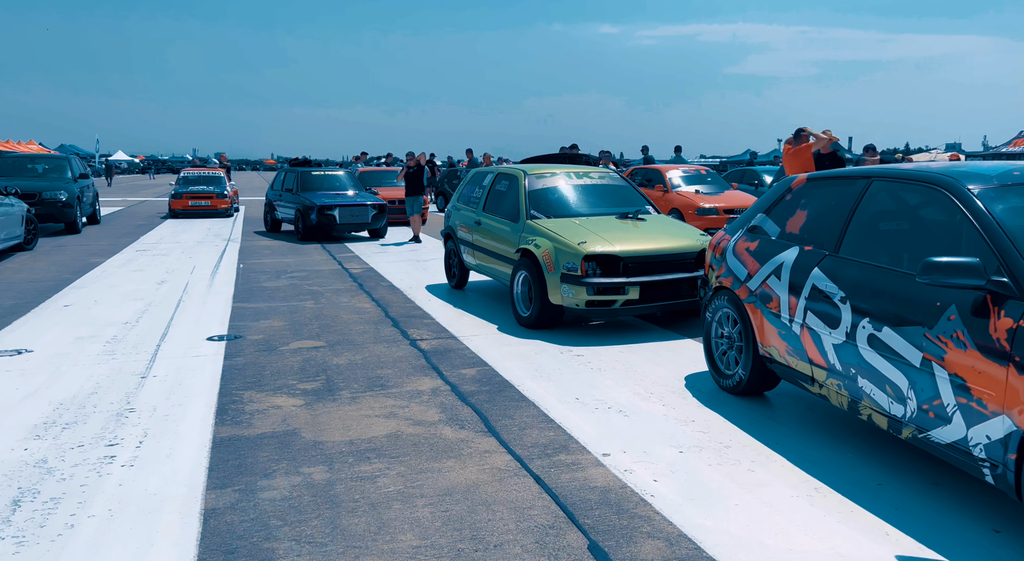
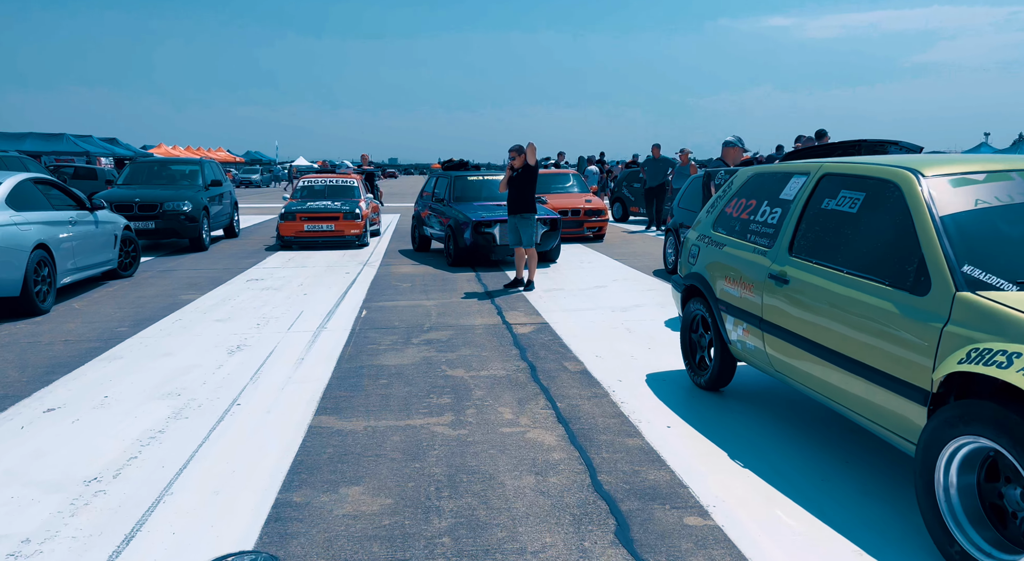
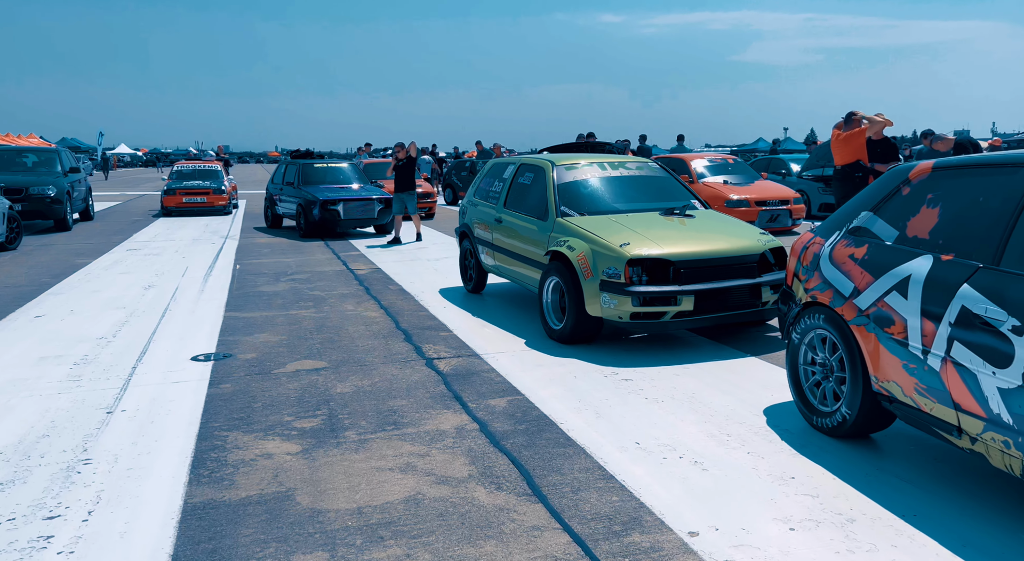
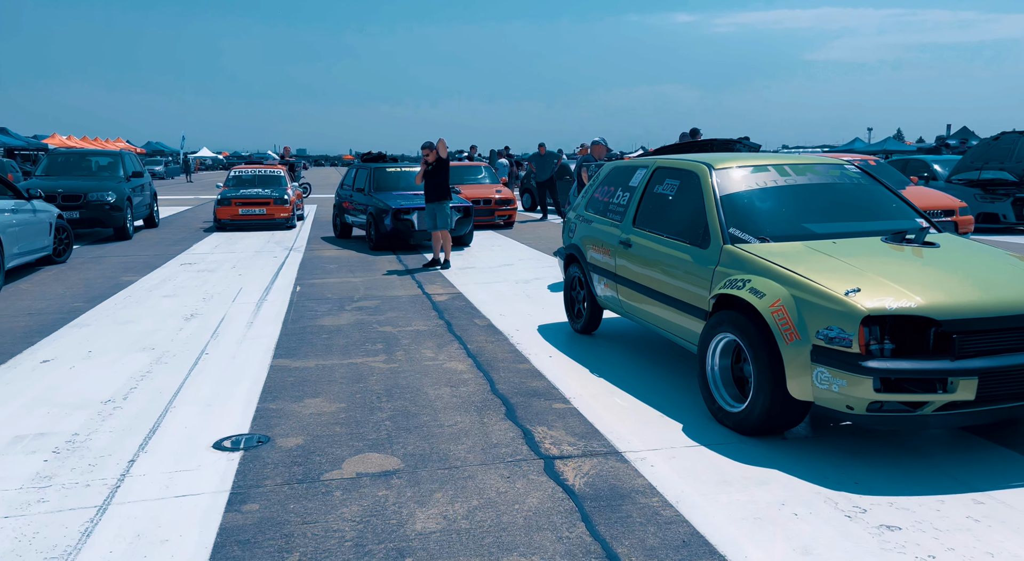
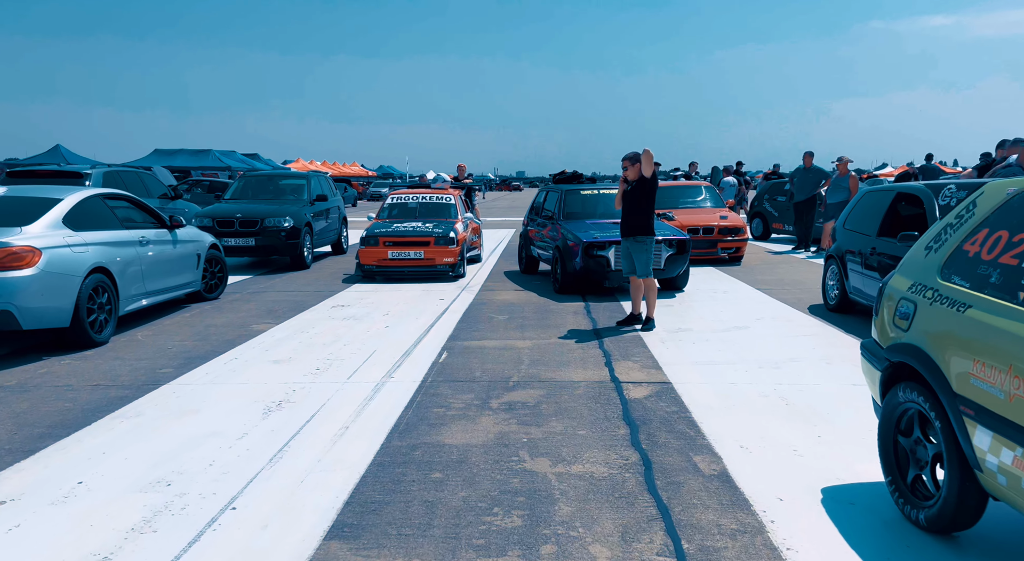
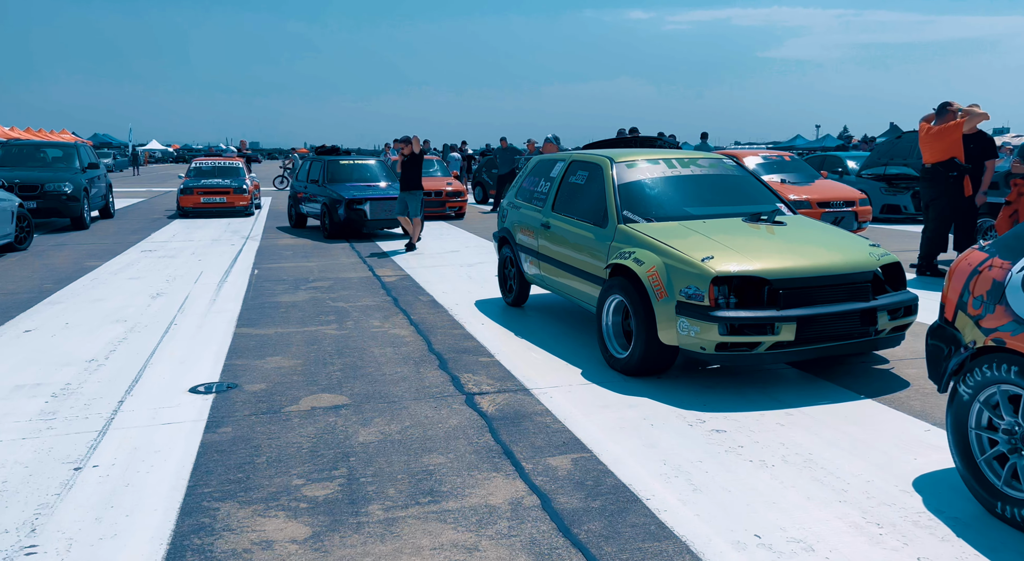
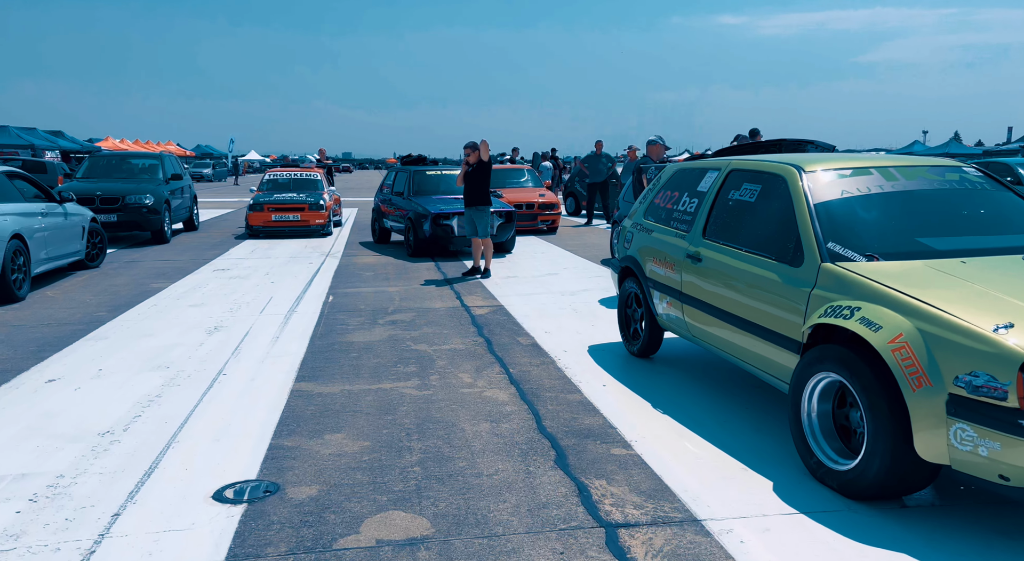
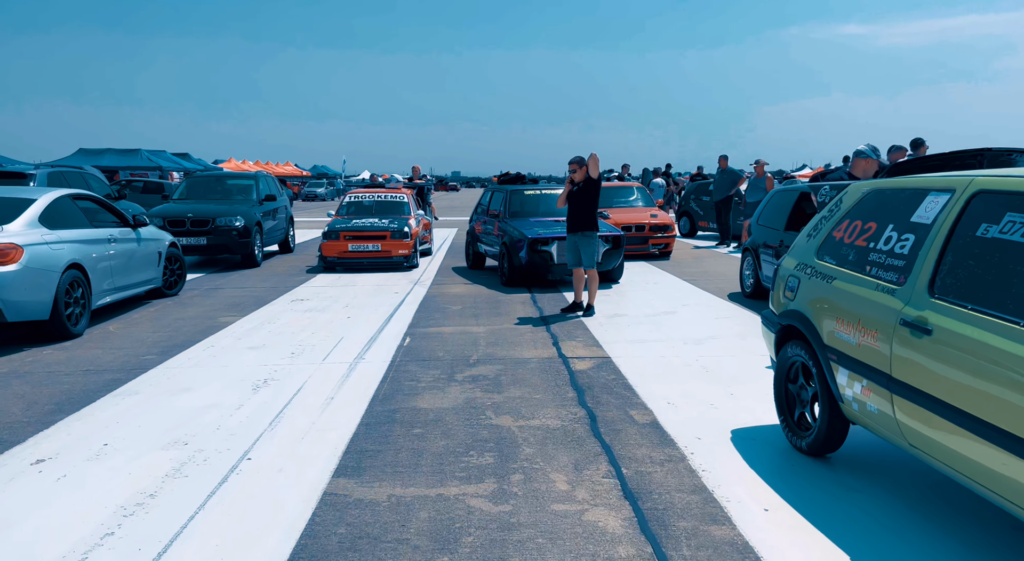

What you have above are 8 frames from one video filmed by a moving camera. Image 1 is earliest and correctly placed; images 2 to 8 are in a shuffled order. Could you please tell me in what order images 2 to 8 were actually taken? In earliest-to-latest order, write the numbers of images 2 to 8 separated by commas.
3, 6, 4, 7, 2, 8, 5
